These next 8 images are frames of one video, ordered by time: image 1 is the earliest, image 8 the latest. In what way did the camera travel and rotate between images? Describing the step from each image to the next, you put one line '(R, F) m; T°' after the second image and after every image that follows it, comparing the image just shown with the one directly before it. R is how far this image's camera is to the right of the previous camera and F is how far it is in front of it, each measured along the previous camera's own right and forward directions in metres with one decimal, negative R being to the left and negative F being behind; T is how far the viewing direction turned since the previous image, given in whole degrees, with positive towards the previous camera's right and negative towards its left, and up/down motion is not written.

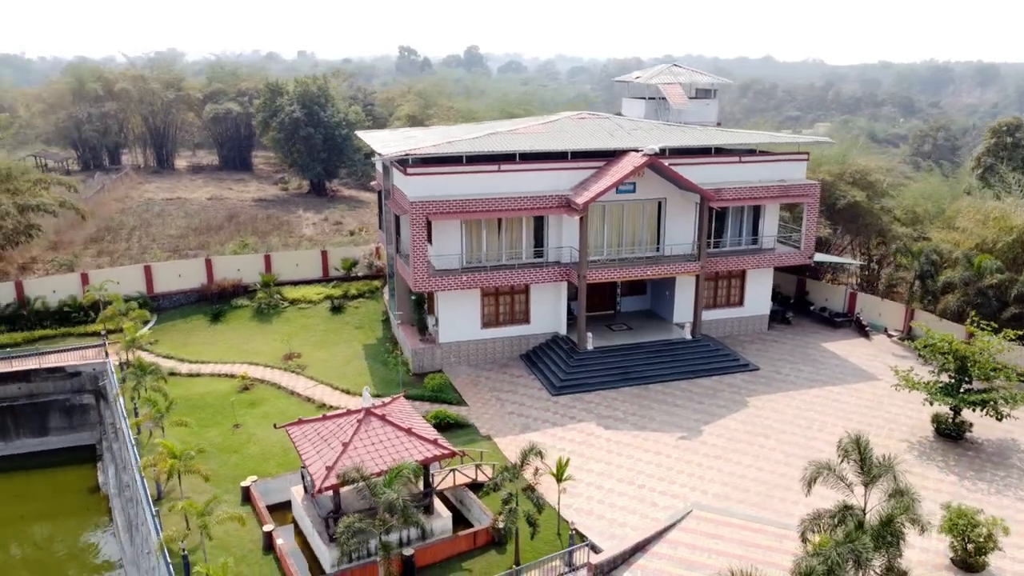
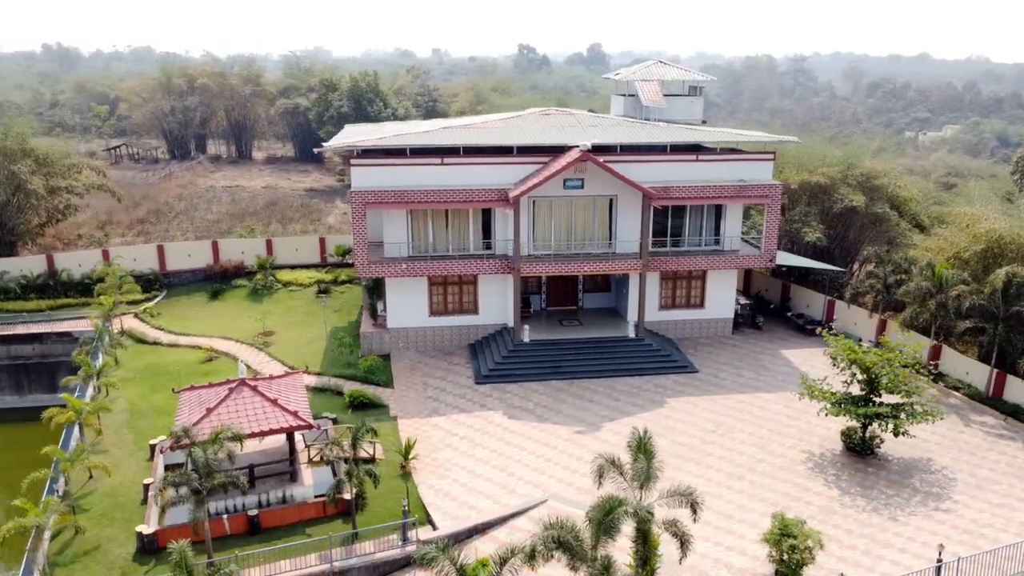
(+5.9, -0.1) m; -9°
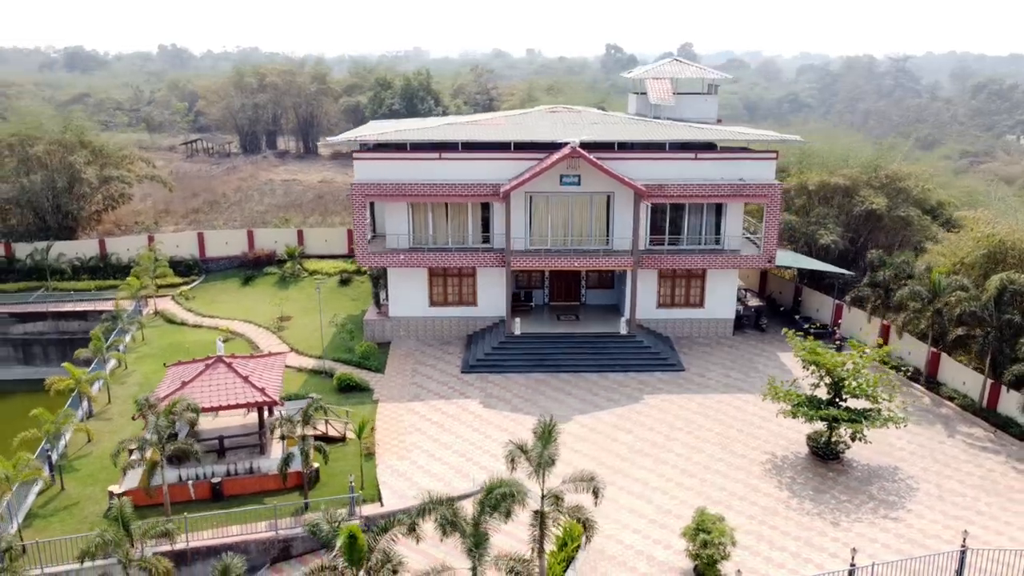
(+3.1, -0.3) m; -7°
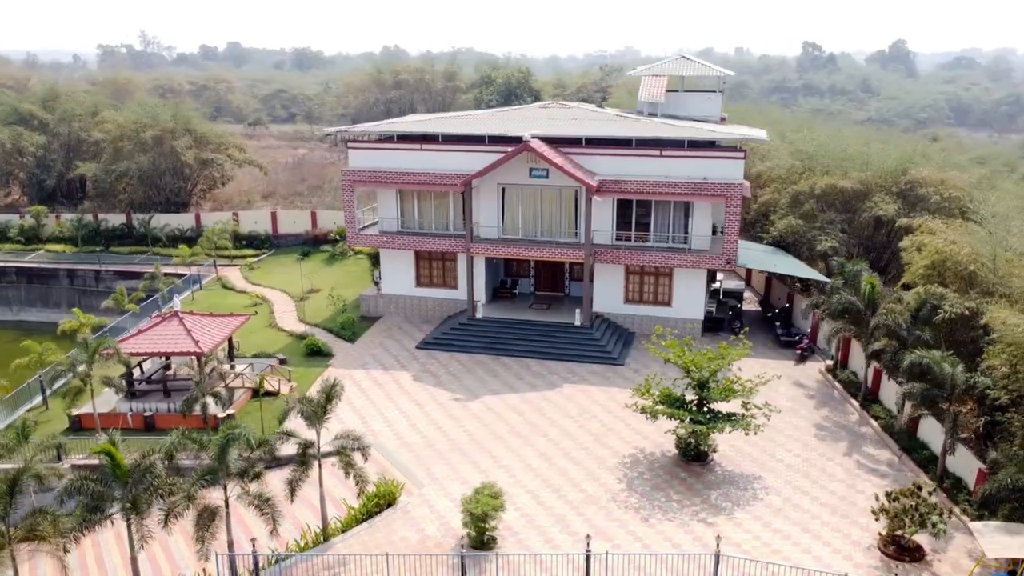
(+7.9, -0.2) m; -15°
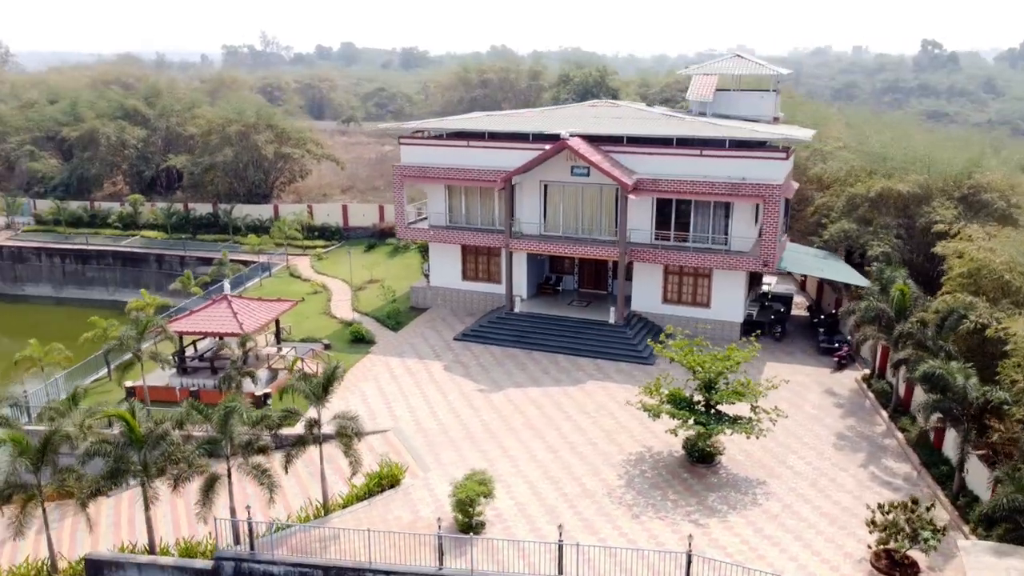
(+2.2, -0.3) m; -7°
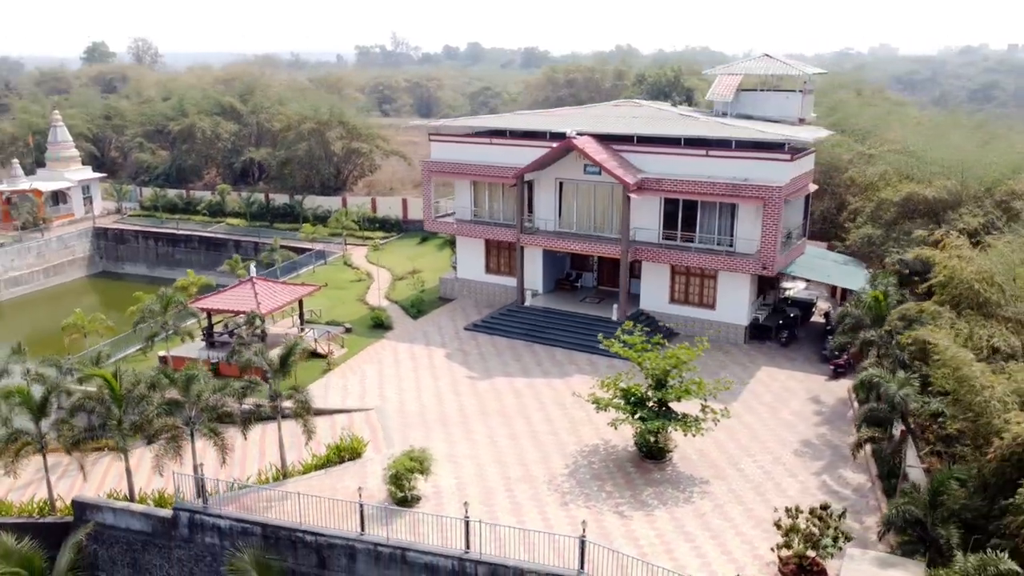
(+3.9, -0.5) m; -9°
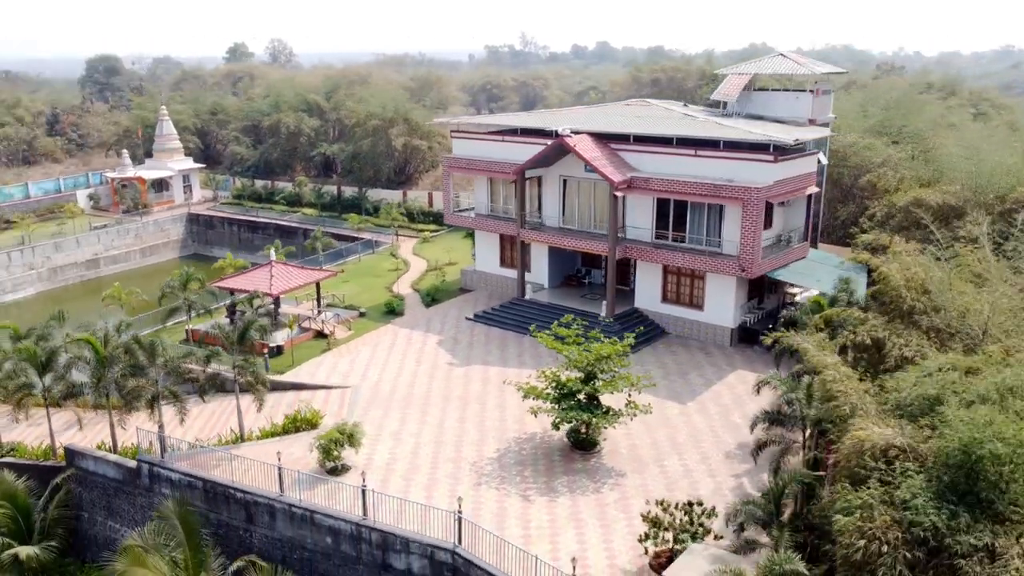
(+4.6, -0.5) m; -9°
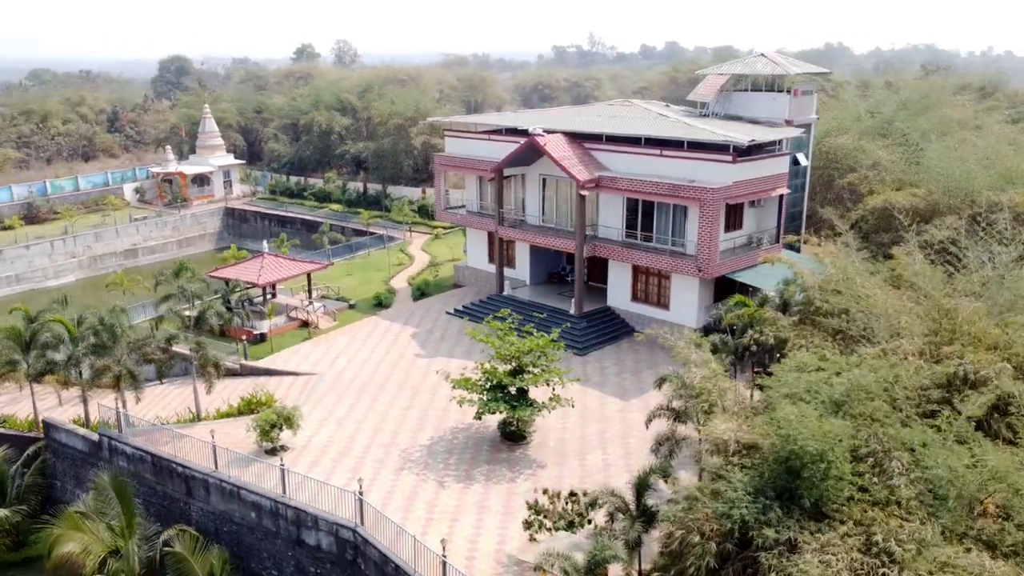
(+3.3, -0.4) m; -5°
